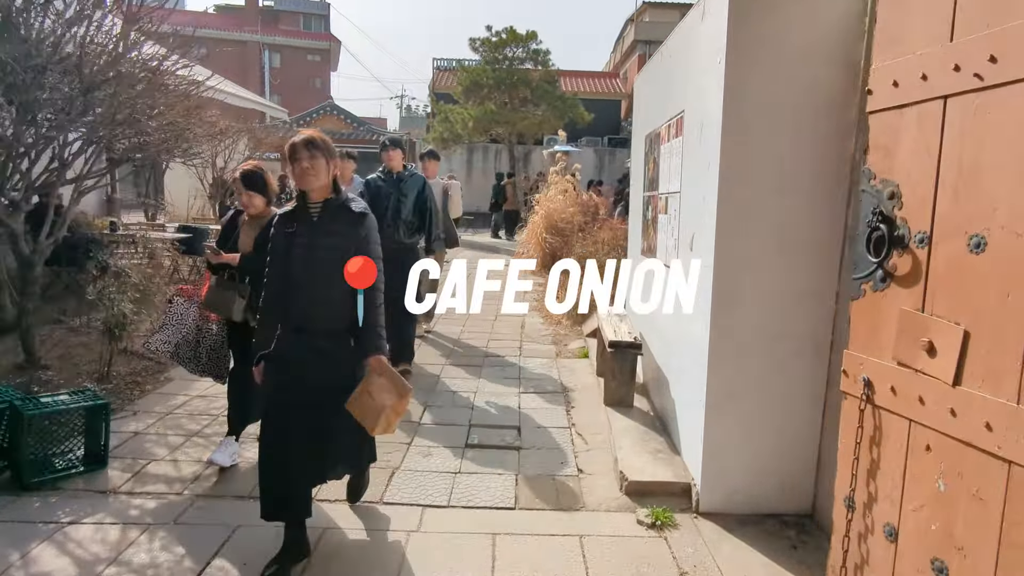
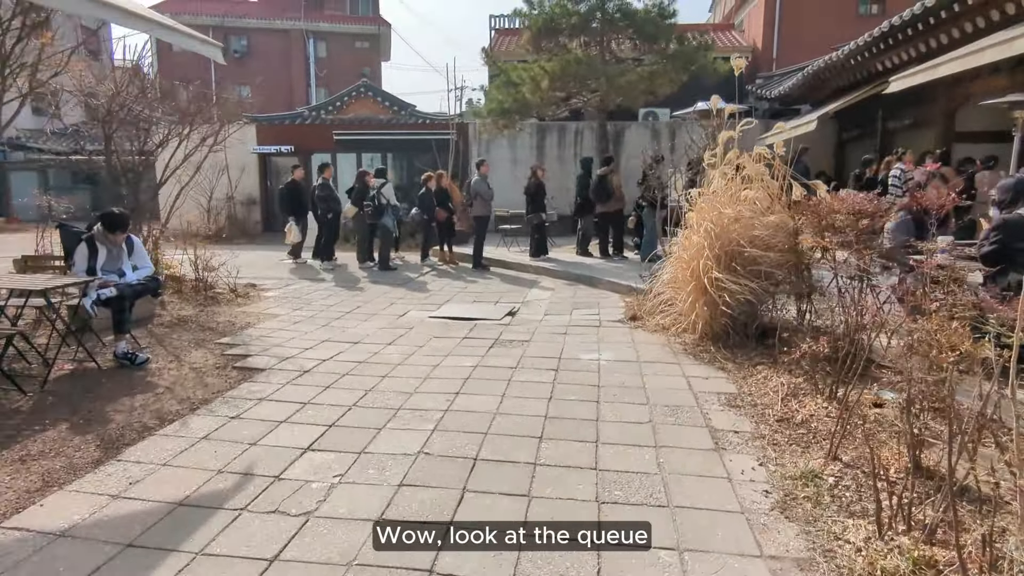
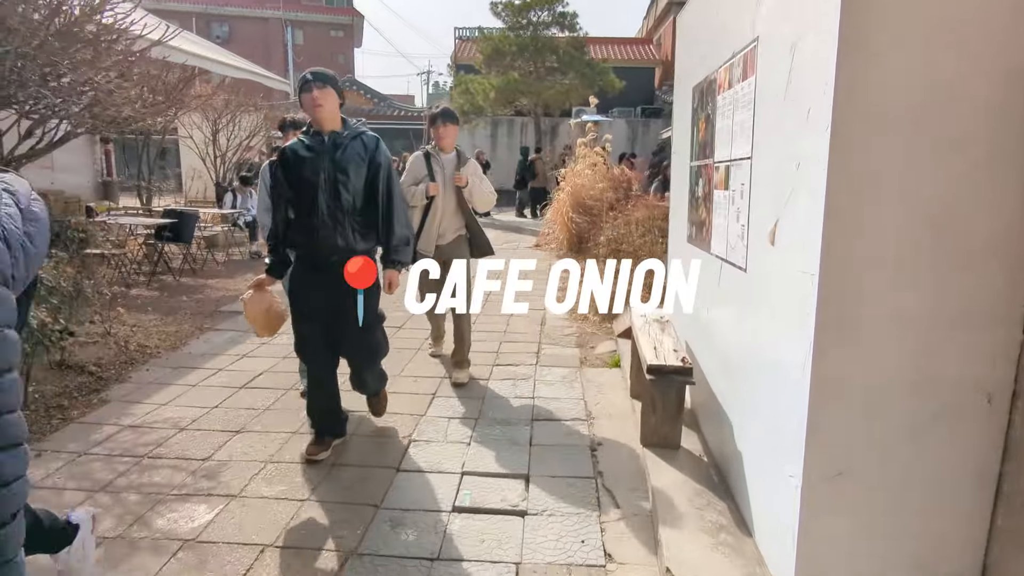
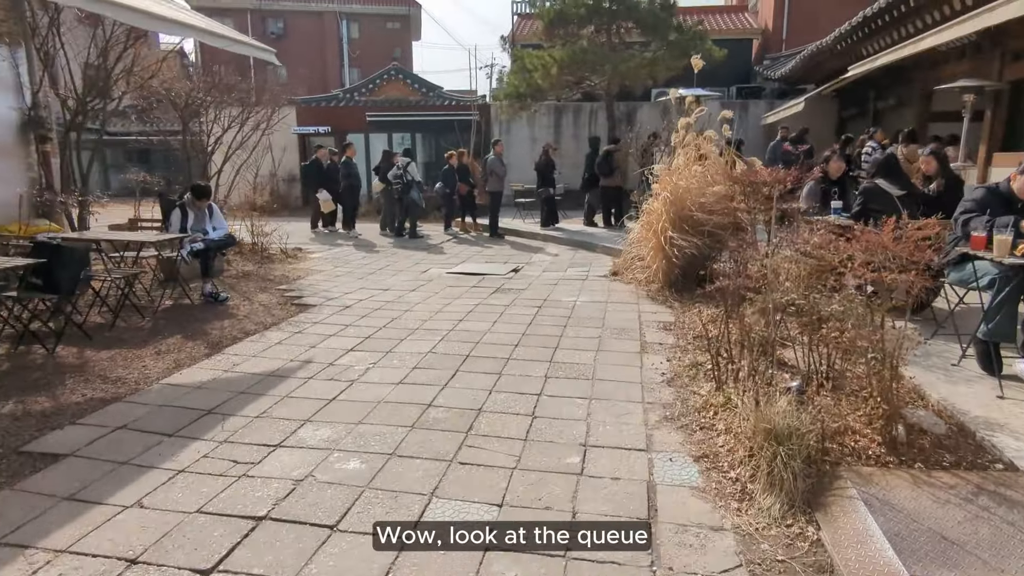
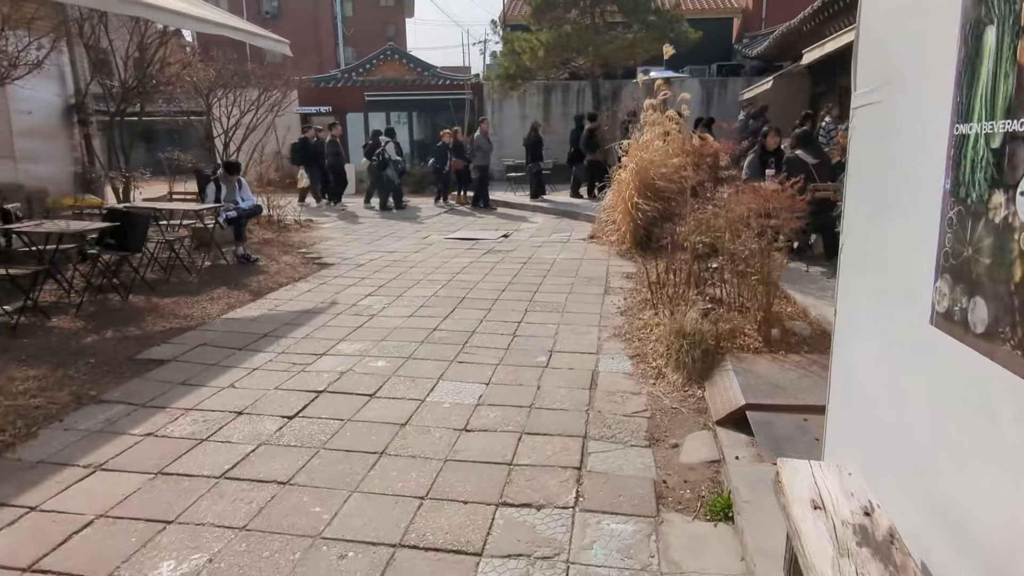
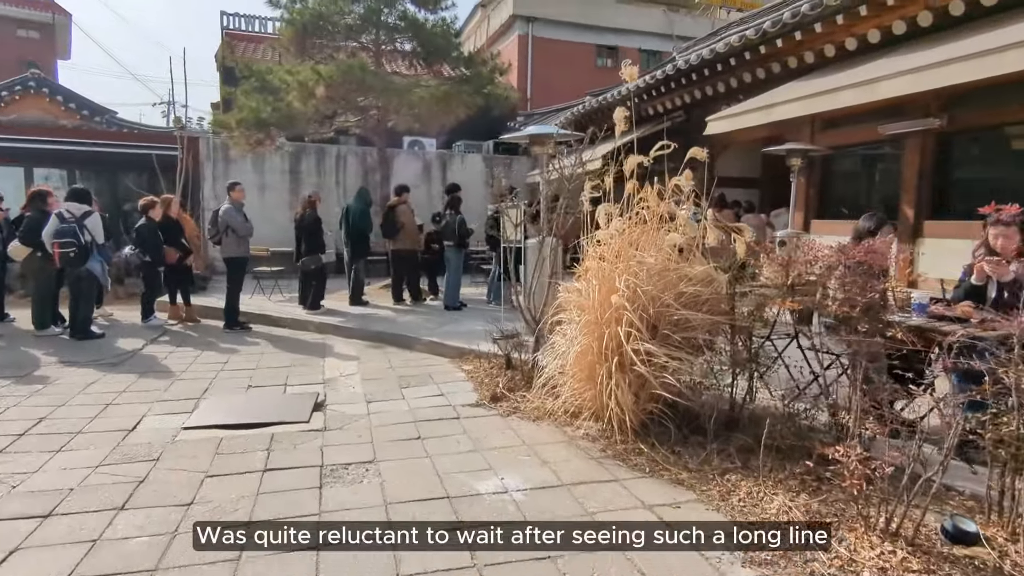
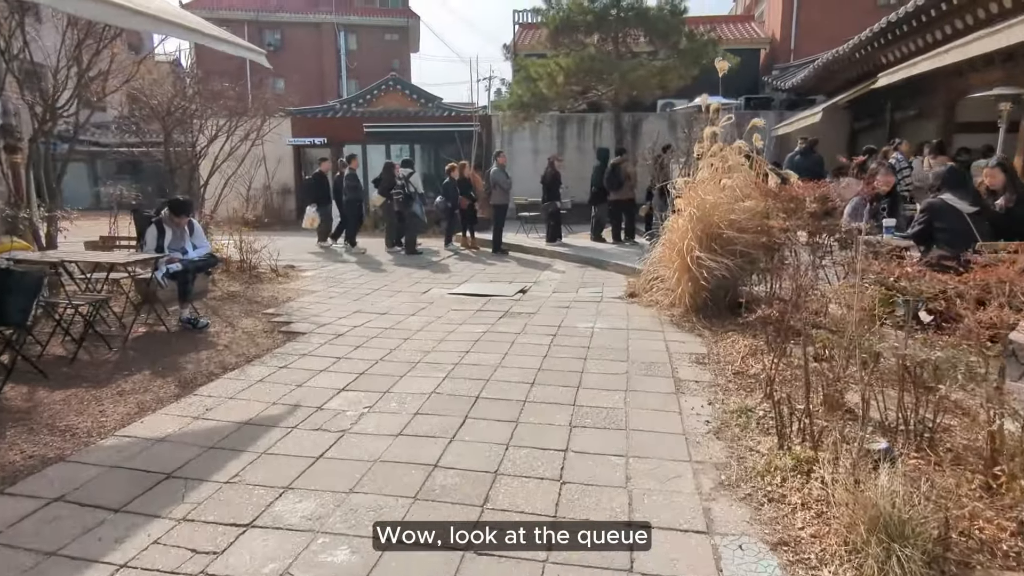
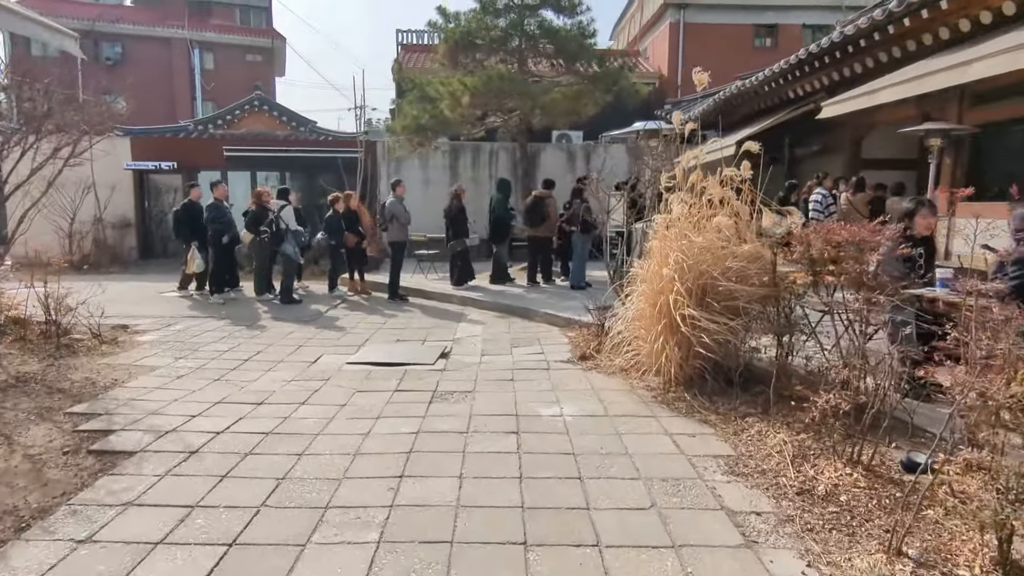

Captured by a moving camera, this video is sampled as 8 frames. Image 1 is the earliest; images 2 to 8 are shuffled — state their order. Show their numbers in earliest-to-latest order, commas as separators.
3, 5, 4, 7, 2, 8, 6
